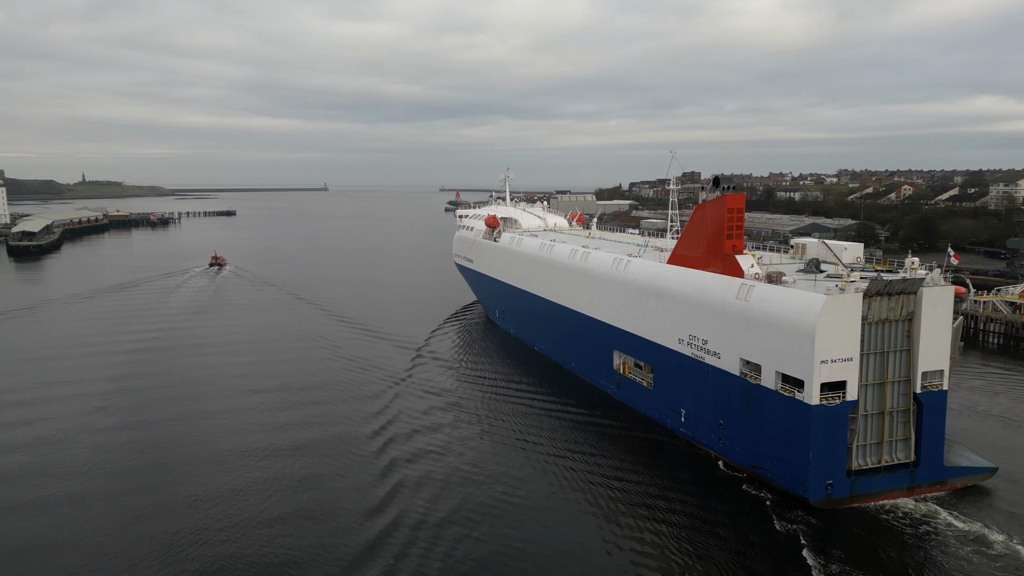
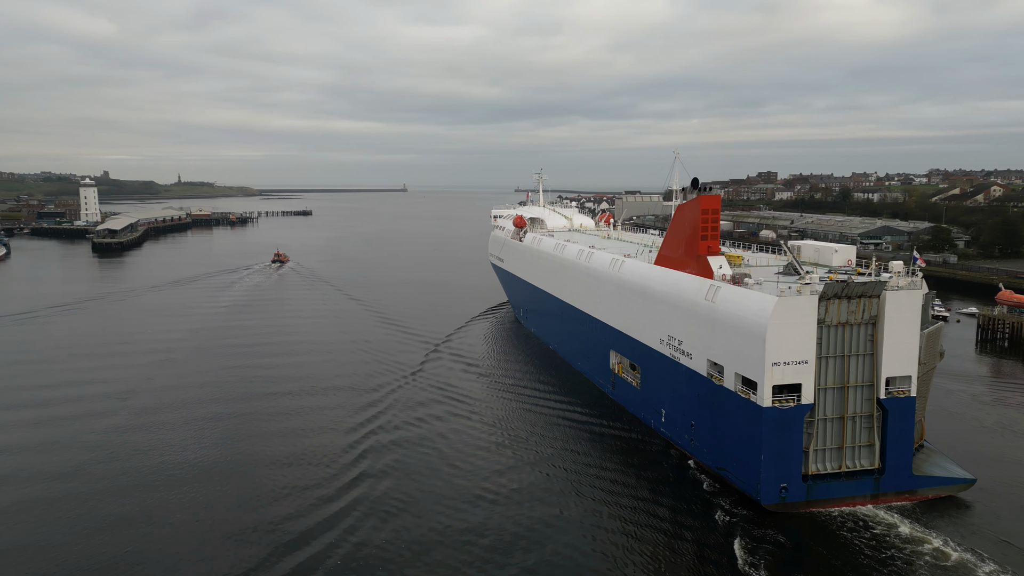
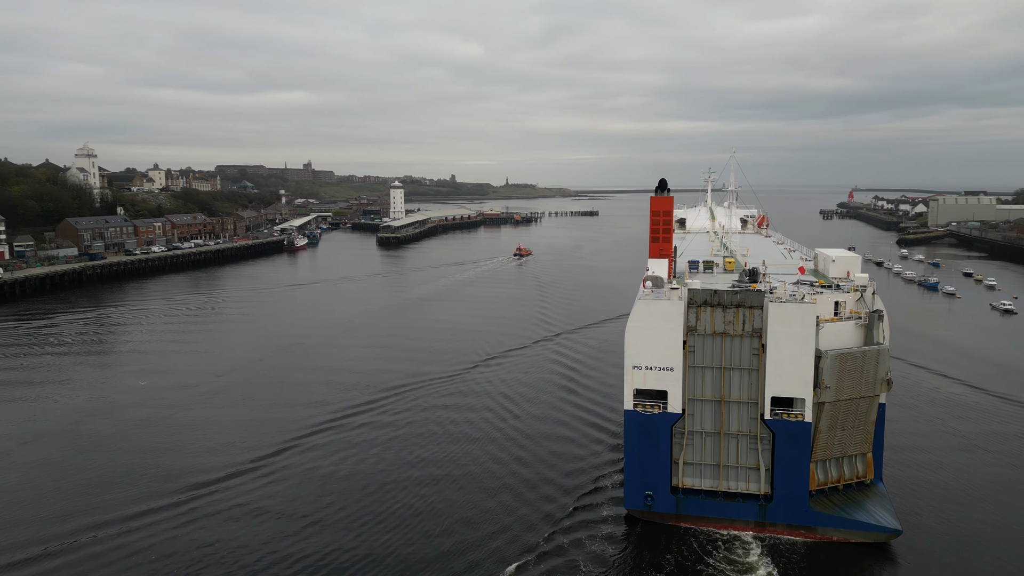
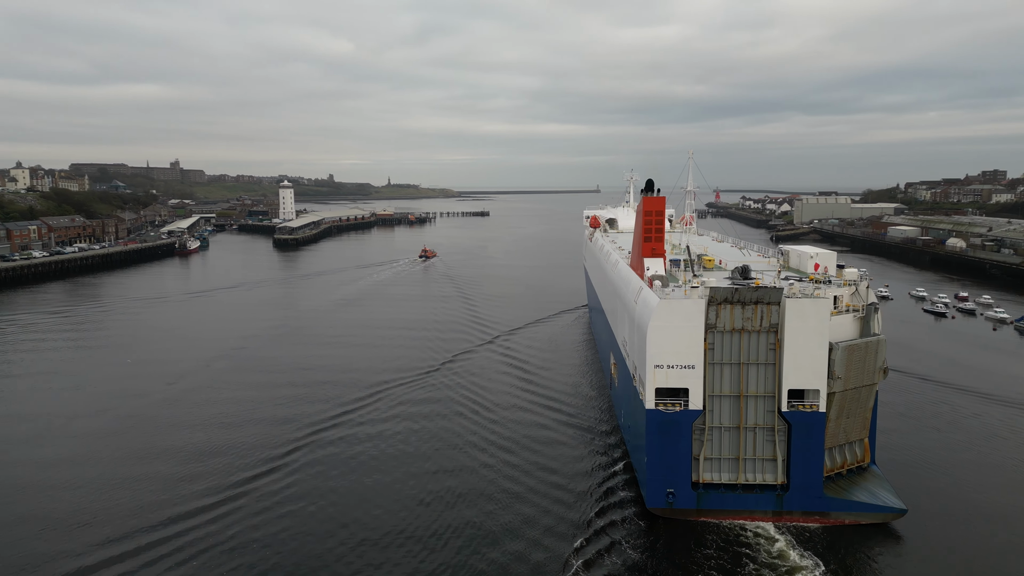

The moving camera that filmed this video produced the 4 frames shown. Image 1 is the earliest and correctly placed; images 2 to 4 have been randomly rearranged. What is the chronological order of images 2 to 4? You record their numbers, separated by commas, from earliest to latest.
2, 4, 3
